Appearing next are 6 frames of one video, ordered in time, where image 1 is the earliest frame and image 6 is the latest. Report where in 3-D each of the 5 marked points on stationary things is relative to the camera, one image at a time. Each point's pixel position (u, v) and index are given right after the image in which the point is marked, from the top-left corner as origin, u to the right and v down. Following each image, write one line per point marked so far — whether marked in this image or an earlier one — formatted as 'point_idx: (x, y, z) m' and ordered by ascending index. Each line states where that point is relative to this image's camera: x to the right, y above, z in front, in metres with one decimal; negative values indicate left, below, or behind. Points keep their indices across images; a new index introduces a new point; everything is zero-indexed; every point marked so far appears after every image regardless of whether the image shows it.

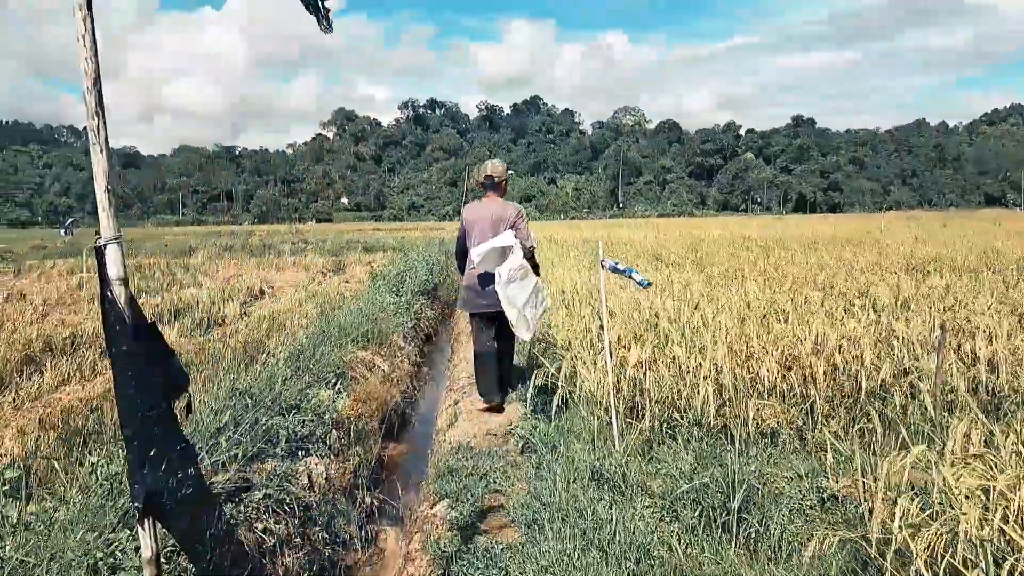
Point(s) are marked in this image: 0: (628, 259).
0: (+2.1, +0.5, +11.9) m
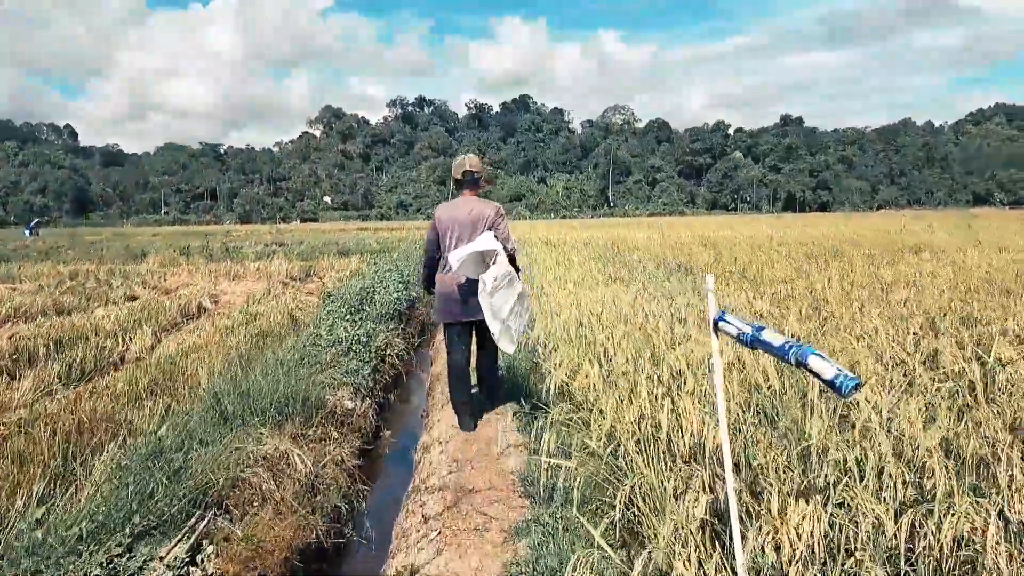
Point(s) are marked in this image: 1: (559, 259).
0: (+2.0, +0.3, +9.8) m
1: (+0.9, +0.6, +14.0) m
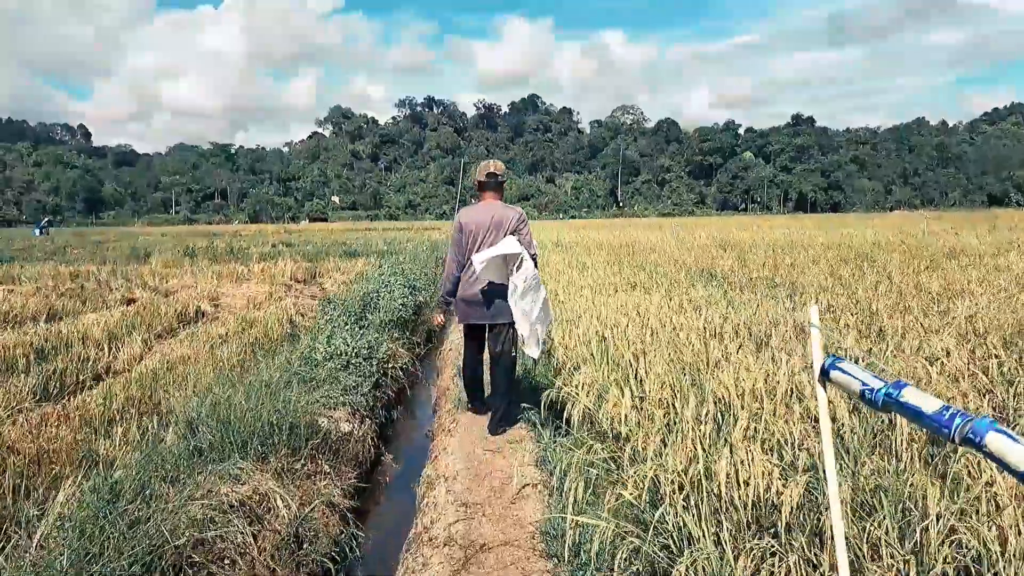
0: (+2.2, +0.2, +9.2) m
1: (+1.1, +0.6, +13.4) m
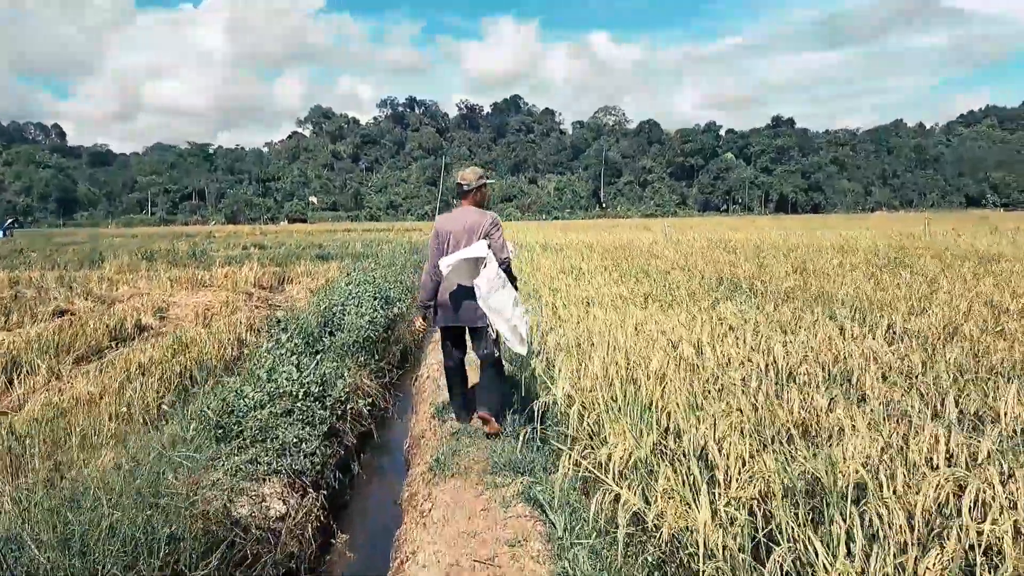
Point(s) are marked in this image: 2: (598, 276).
0: (+2.0, +0.1, +8.0) m
1: (+0.9, +0.4, +12.2) m
2: (+1.3, +0.2, +9.5) m
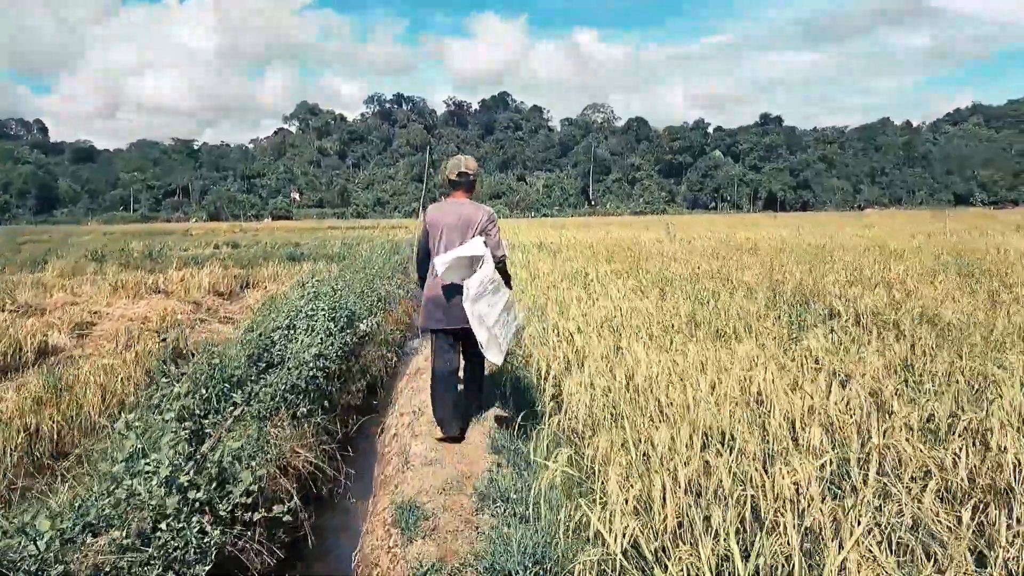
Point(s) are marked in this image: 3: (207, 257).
0: (+2.0, -0.1, +6.4) m
1: (+0.8, +0.3, +10.5) m
2: (+1.2, 0.0, +7.9) m
3: (-8.8, +0.9, +19.0) m
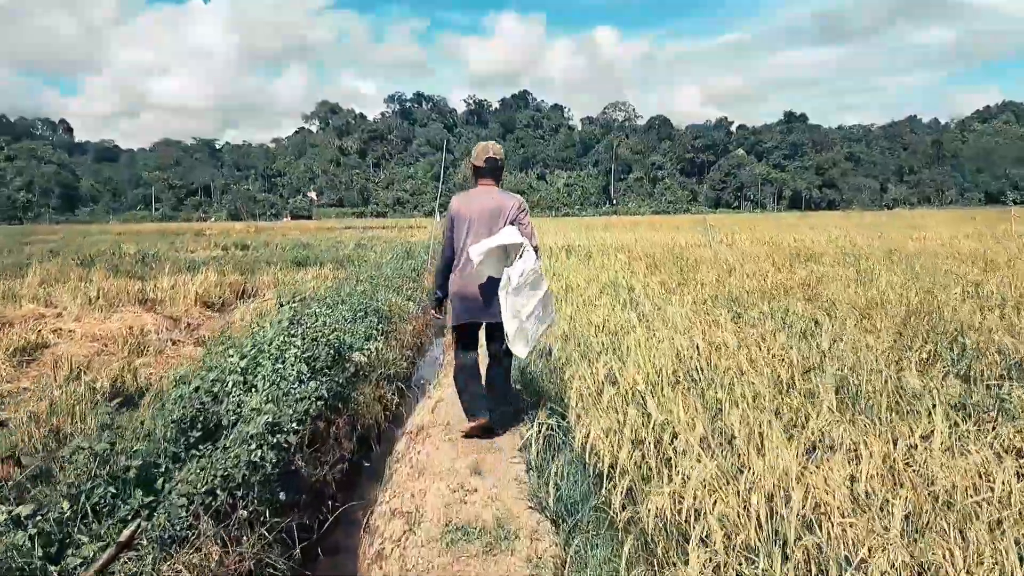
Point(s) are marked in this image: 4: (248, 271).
0: (+2.3, -0.3, +4.8) m
1: (+1.2, +0.1, +9.0) m
2: (+1.5, -0.2, +6.3) m
3: (-8.2, +0.8, +17.7) m
4: (-6.2, +0.4, +15.4) m
